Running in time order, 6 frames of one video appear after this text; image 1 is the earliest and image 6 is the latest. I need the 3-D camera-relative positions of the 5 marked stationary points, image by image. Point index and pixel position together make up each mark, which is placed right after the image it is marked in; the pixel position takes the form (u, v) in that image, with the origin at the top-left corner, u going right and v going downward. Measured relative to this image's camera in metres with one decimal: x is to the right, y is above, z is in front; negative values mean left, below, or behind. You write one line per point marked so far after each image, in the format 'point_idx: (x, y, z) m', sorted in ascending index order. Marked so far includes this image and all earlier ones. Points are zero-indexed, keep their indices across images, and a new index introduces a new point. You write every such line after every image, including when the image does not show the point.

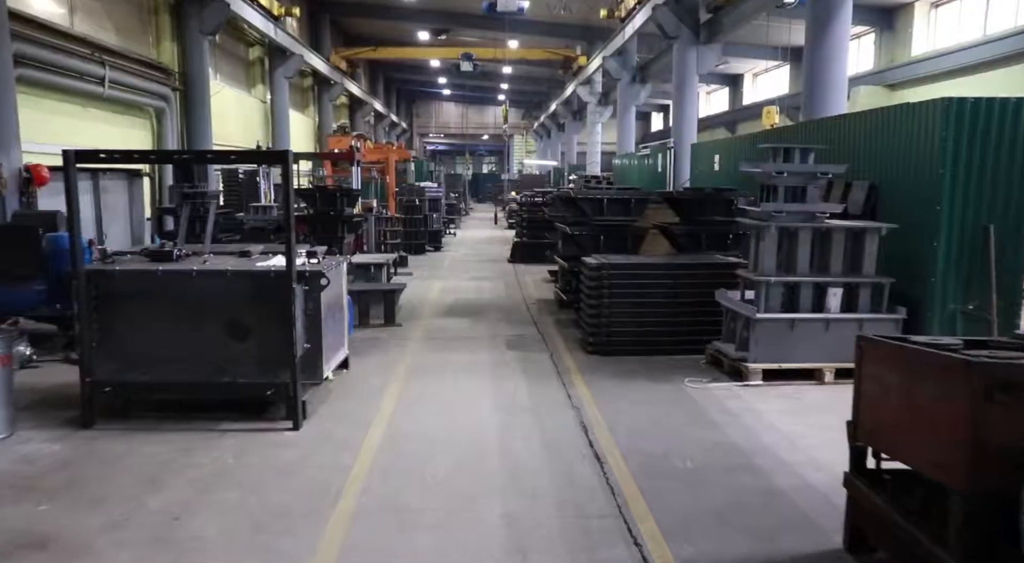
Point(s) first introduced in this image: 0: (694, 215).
0: (+2.3, +0.8, +9.1) m
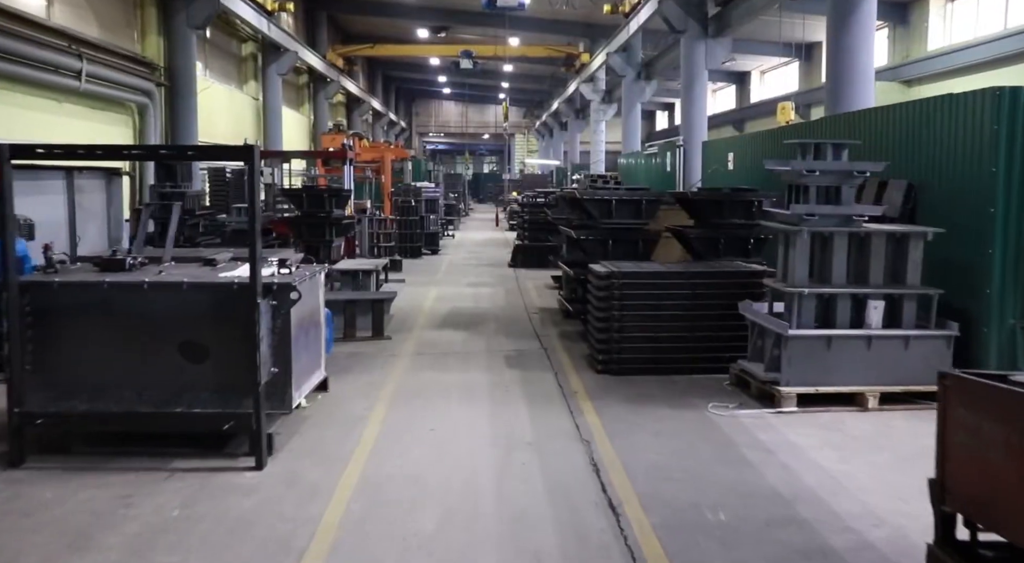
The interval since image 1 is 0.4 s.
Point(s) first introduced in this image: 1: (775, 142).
0: (+2.3, +0.7, +8.4) m
1: (+3.6, +1.9, +9.7) m
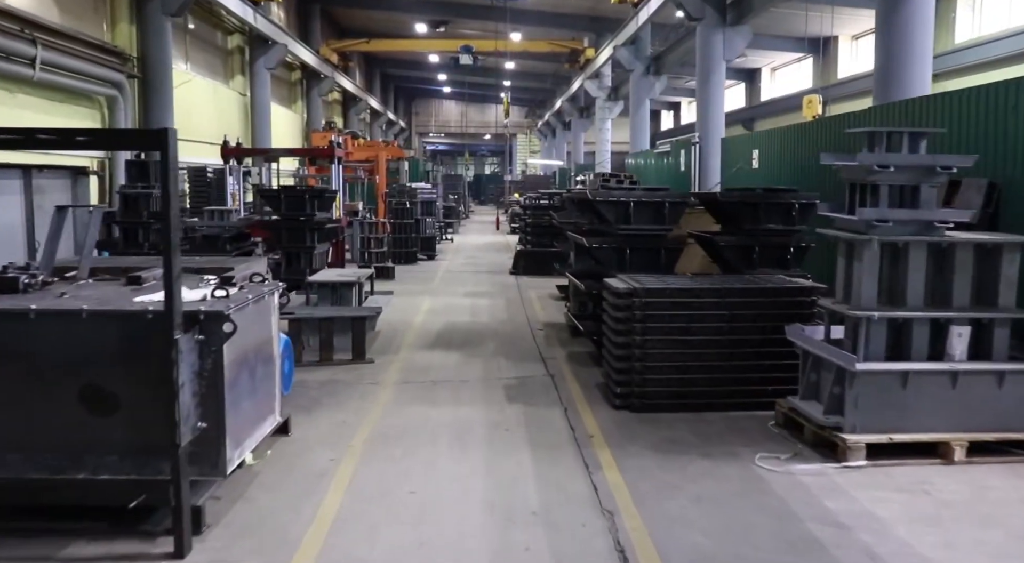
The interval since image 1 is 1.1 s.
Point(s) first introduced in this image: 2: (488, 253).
0: (+2.3, +0.6, +7.2) m
1: (+3.6, +1.7, +8.5) m
2: (-0.6, +0.8, +19.4) m
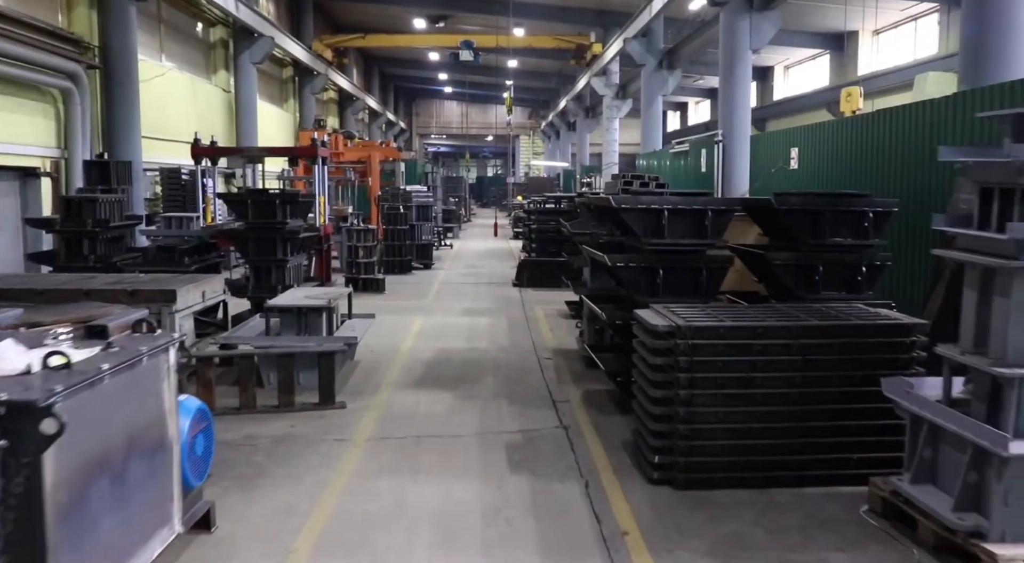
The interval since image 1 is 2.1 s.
0: (+2.3, +0.4, +5.8) m
1: (+3.7, +1.5, +7.1) m
2: (-0.6, +0.5, +18.0) m
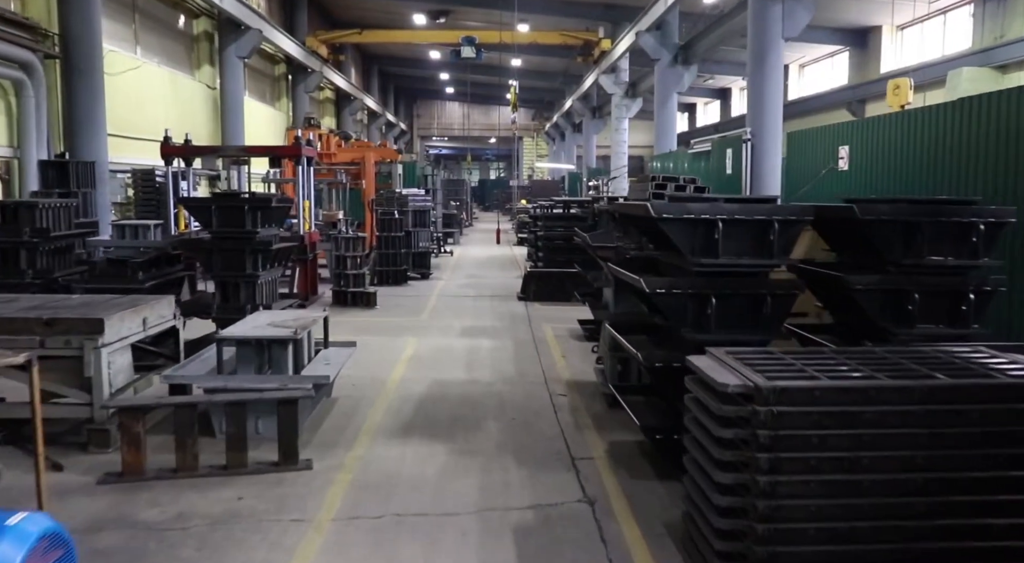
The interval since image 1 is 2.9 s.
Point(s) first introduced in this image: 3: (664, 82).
0: (+2.4, +0.2, +4.6) m
1: (+3.7, +1.3, +5.9) m
2: (-0.5, +0.3, +16.7) m
3: (+3.9, +5.2, +18.9) m
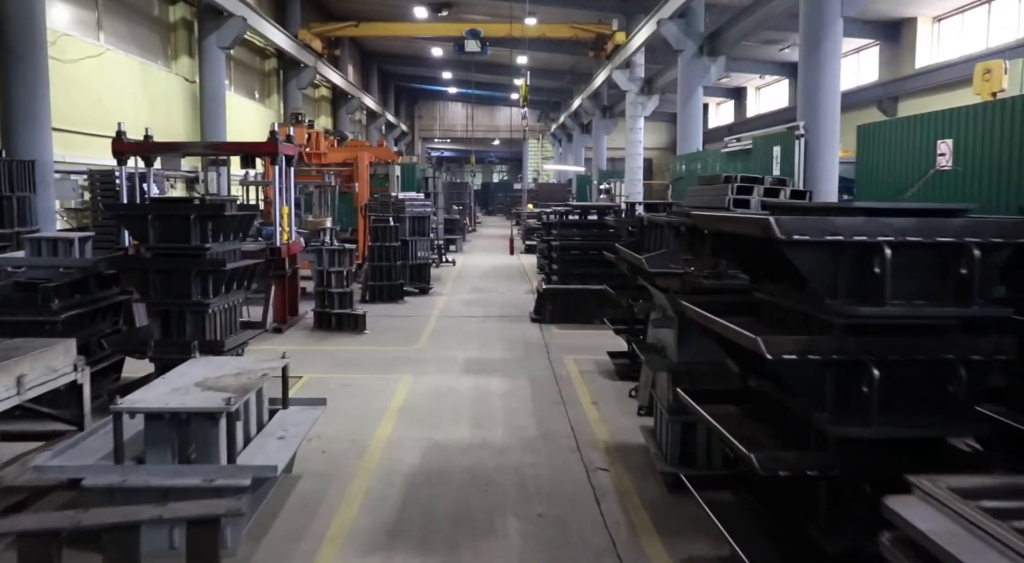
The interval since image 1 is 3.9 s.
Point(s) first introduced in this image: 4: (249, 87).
0: (+2.5, -0.1, +2.9) m
1: (+3.9, +1.1, +4.2) m
2: (-0.3, 0.0, +15.1) m
3: (+4.1, +4.9, +17.2) m
4: (-7.1, +5.3, +19.9) m
